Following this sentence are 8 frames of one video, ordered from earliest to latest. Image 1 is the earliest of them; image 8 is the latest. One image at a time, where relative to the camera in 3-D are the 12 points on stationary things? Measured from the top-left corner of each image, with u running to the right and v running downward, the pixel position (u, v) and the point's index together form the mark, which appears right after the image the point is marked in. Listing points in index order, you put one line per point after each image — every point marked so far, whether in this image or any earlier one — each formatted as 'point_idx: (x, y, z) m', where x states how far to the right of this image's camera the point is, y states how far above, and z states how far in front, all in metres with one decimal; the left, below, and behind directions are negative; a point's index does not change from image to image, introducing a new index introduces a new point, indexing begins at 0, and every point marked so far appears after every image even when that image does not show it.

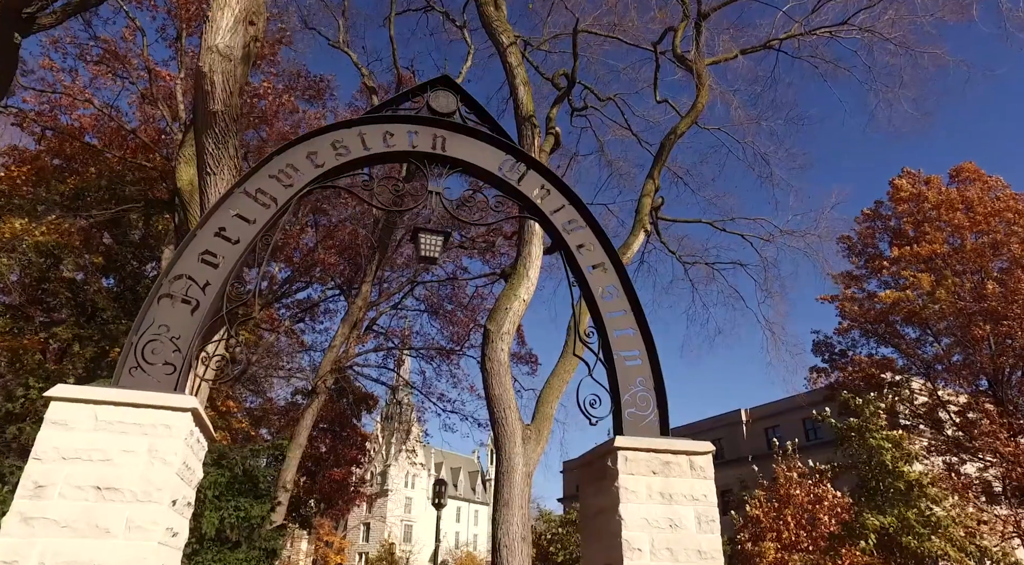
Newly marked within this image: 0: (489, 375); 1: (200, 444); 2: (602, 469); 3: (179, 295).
0: (-0.3, -1.1, +7.4) m
1: (-1.9, -1.0, +4.0) m
2: (+0.6, -1.3, +4.5) m
3: (-2.2, -0.1, +4.4) m
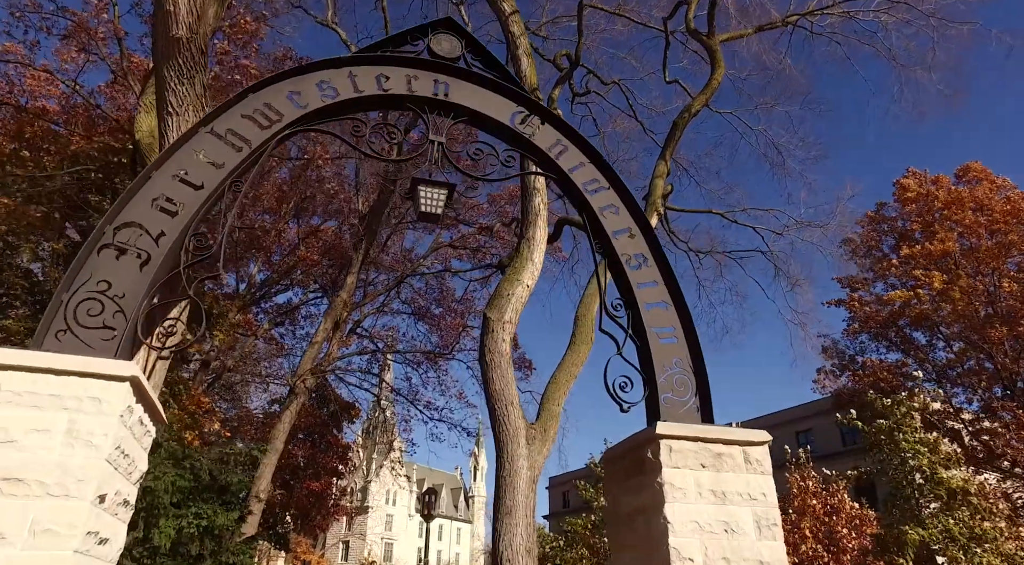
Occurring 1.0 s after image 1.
0: (-0.2, -0.9, +6.6) m
1: (-1.8, -0.7, +3.2) m
2: (+0.7, -1.0, +3.7) m
3: (-2.1, +0.2, +3.6) m
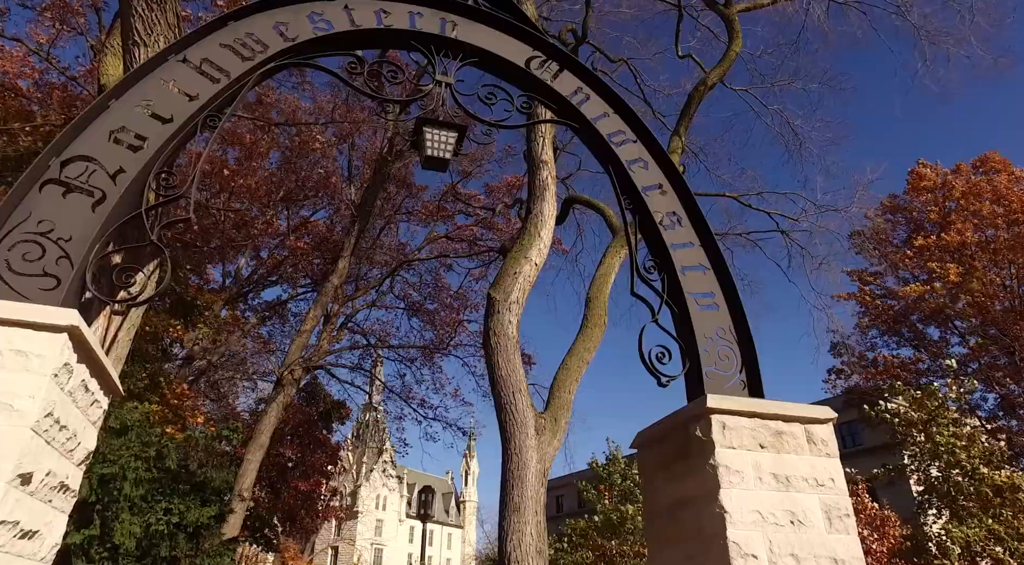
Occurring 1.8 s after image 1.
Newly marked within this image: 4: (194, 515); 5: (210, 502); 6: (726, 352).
0: (-0.2, -0.7, +6.1) m
1: (-1.7, -0.4, +2.6) m
2: (+0.8, -0.8, +3.2) m
3: (-2.0, +0.5, +3.0) m
4: (-3.9, -2.9, +8.0) m
5: (-3.8, -2.8, +8.5) m
6: (+1.2, -0.4, +3.6) m
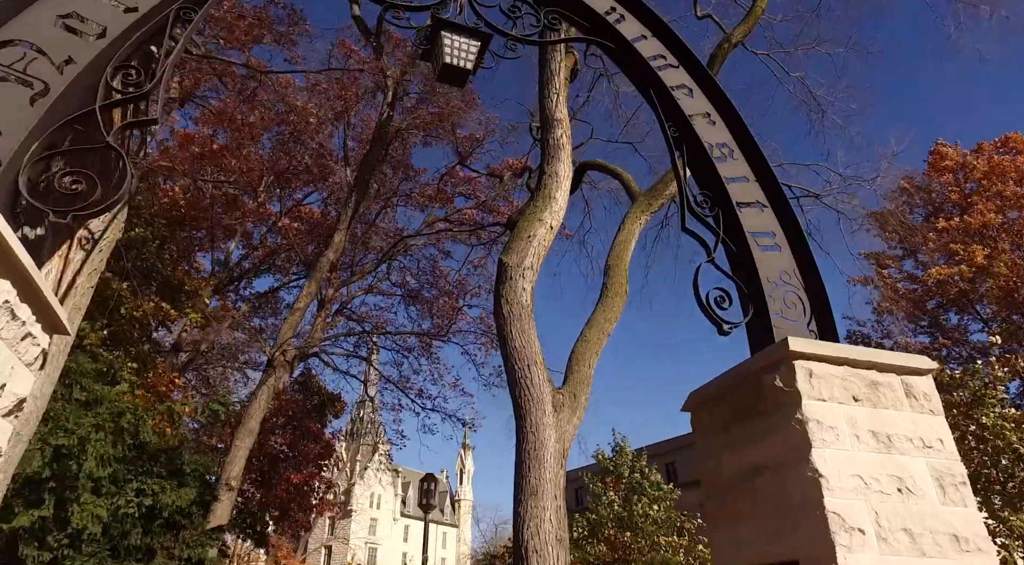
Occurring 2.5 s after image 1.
0: (-0.1, -0.3, +5.5) m
1: (-1.5, -0.1, +2.0) m
2: (+1.0, -0.5, +2.6) m
3: (-1.8, +0.8, +2.4) m
4: (-3.8, -2.5, +7.4) m
5: (-3.7, -2.5, +7.9) m
6: (+1.3, -0.1, +3.1) m
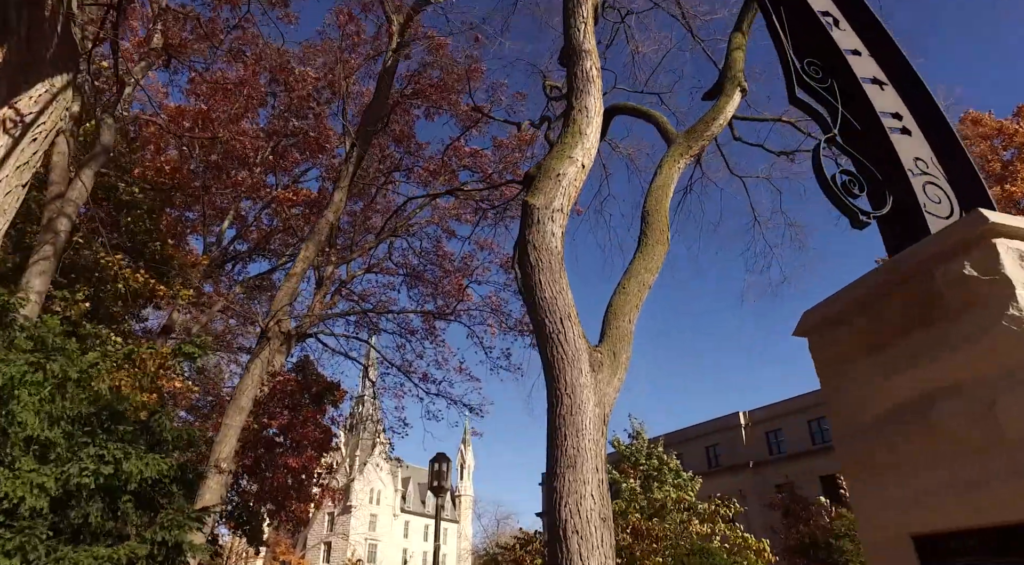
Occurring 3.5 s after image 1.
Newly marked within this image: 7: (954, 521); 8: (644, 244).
0: (+0.2, +0.1, +4.8) m
1: (-1.3, +0.3, +1.3) m
2: (+1.2, -0.1, +1.9) m
3: (-1.6, +1.2, +1.6) m
4: (-3.6, -2.1, +6.7) m
5: (-3.5, -2.1, +7.1) m
6: (+1.5, +0.3, +2.3) m
7: (+1.2, -0.6, +1.7) m
8: (+1.1, +0.3, +5.3) m
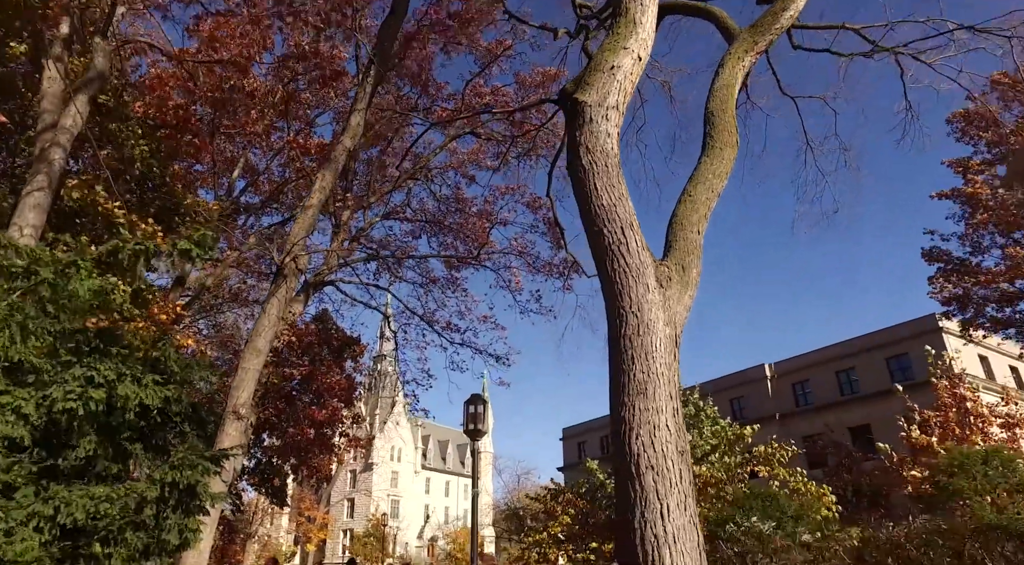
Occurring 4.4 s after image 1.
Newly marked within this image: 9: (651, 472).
0: (+0.5, +0.7, +4.1) m
1: (-1.1, +0.6, +0.7) m
2: (+1.4, +0.4, +1.2) m
3: (-1.4, +1.6, +1.0) m
4: (-3.2, -1.5, +6.2) m
5: (-3.1, -1.4, +6.7) m
6: (+1.8, +0.8, +1.6) m
7: (+1.4, -0.2, +1.1) m
8: (+1.4, +0.9, +4.6) m
9: (+0.7, -0.9, +3.3) m
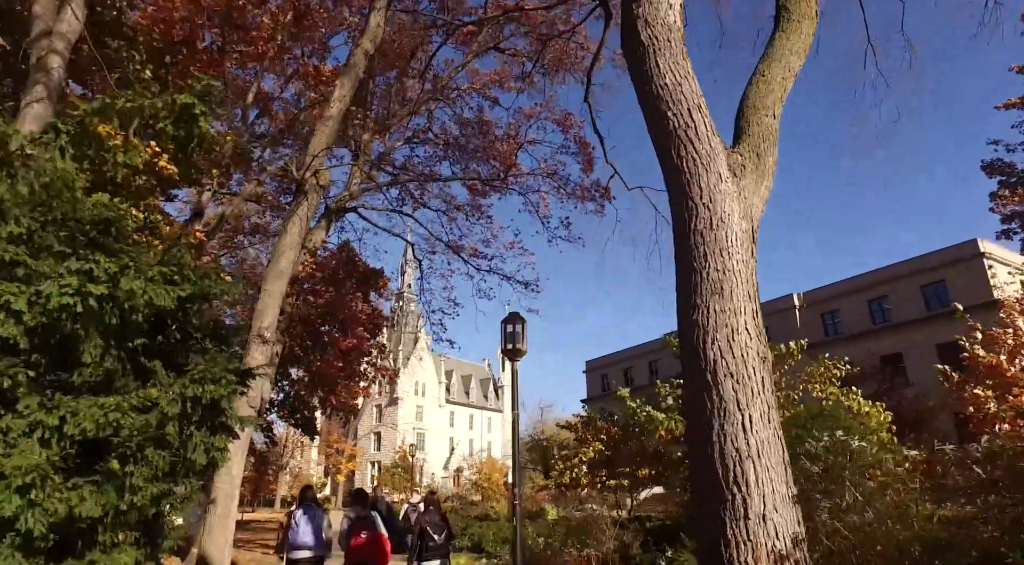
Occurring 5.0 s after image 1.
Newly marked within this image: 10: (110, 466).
0: (+0.7, +1.3, +3.6) m
1: (-0.9, +0.9, +0.2) m
2: (+1.6, +0.7, +0.7) m
3: (-1.2, +1.8, +0.4) m
4: (-2.9, -0.7, +6.0) m
5: (-2.8, -0.6, +6.4) m
6: (+2.0, +1.2, +1.1) m
7: (+1.6, +0.1, +0.6) m
8: (+1.7, +1.6, +4.0) m
9: (+1.0, -0.4, +2.9) m
10: (-2.6, -1.2, +4.3) m
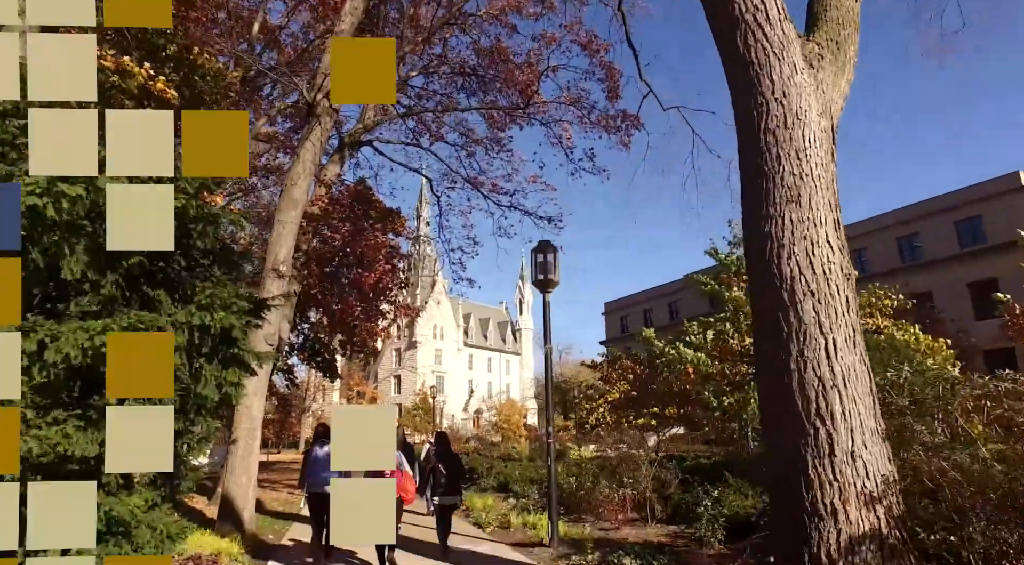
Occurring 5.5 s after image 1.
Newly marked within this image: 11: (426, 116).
0: (+0.9, +1.7, +3.0) m
1: (-0.8, +1.0, -0.3) m
2: (+1.7, +0.9, +0.2) m
3: (-1.1, +1.9, -0.1) m
4: (-2.6, -0.1, +5.7) m
5: (-2.5, 0.0, +6.1) m
6: (+2.1, +1.4, +0.5) m
7: (+1.7, +0.3, +0.1) m
8: (+1.8, +2.1, +3.4) m
9: (+1.1, -0.1, +2.5) m
10: (-2.4, -0.8, +4.0) m
11: (-1.5, +2.9, +11.2) m
